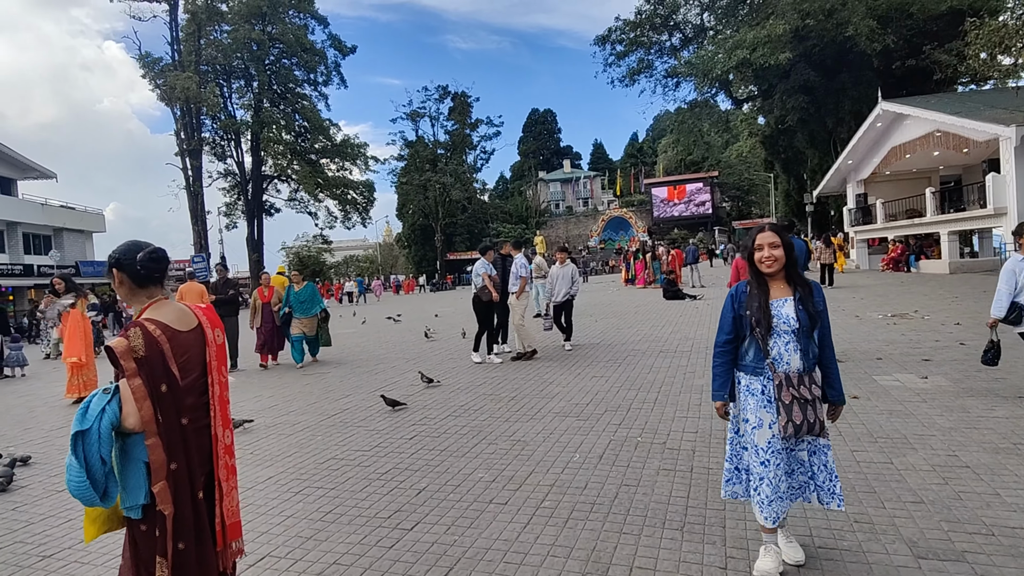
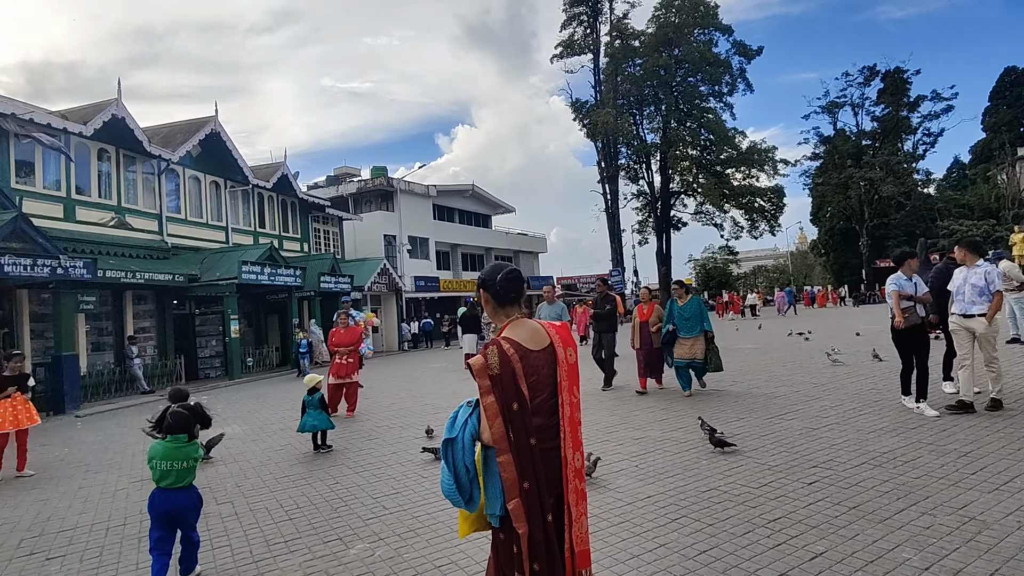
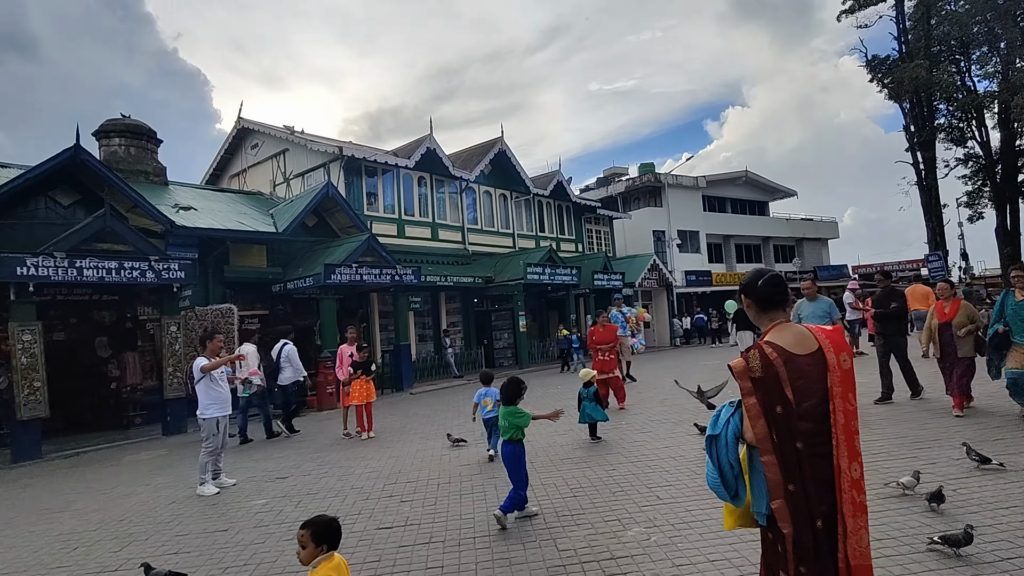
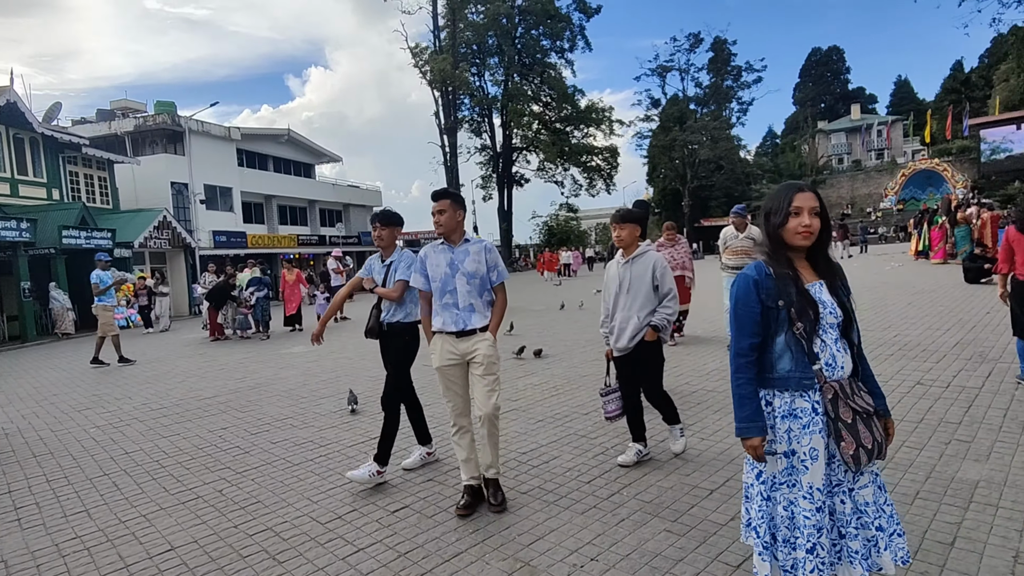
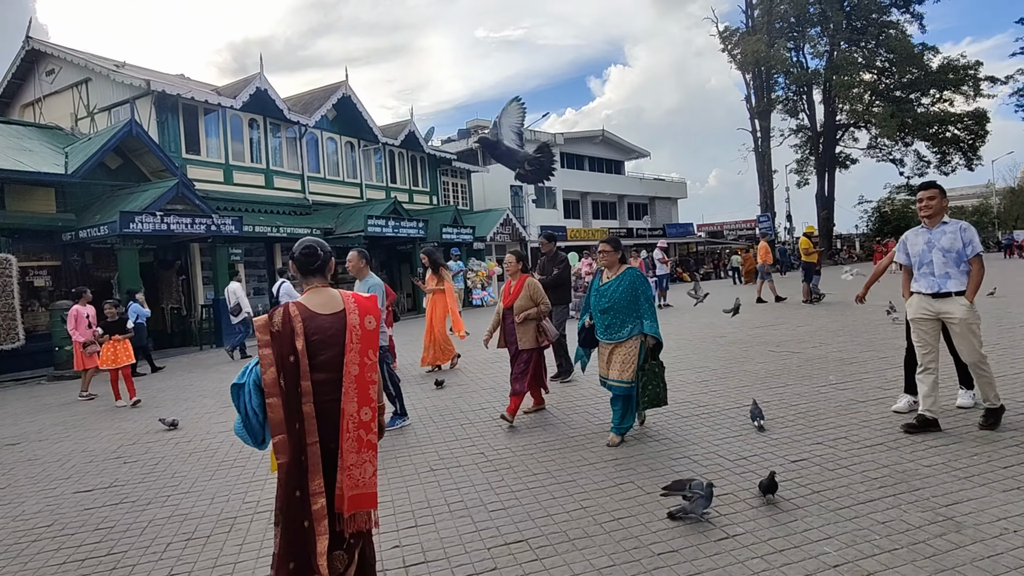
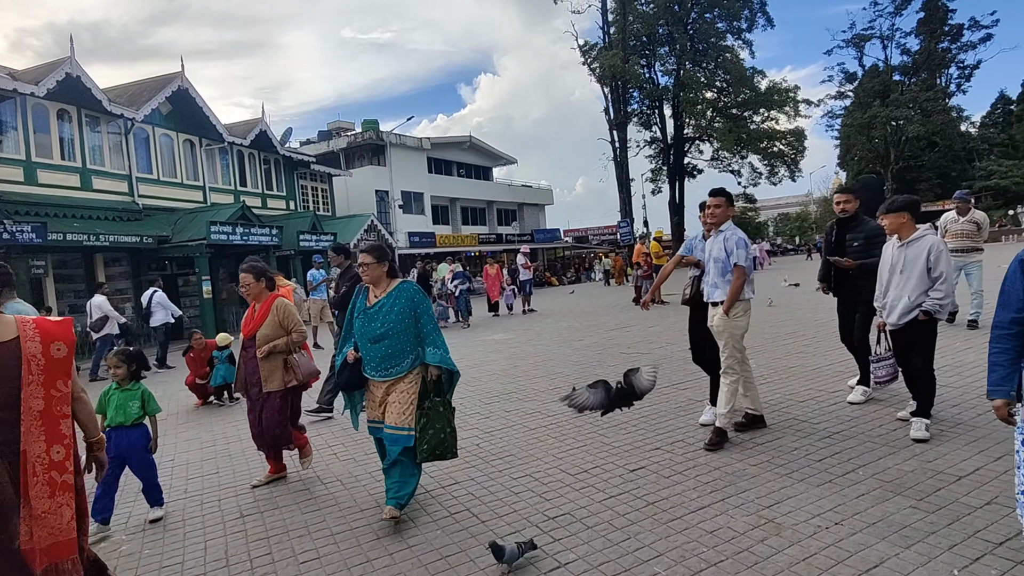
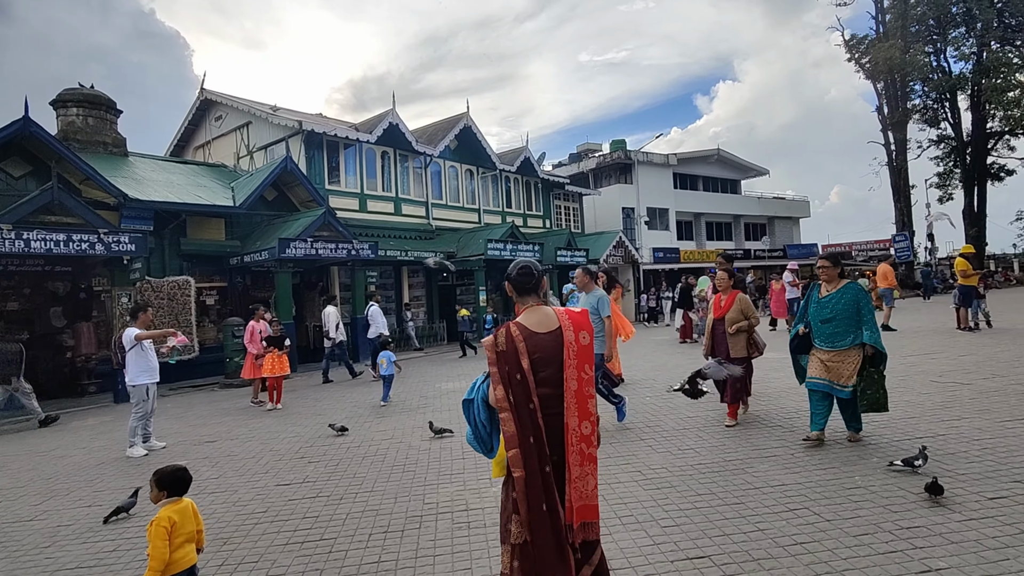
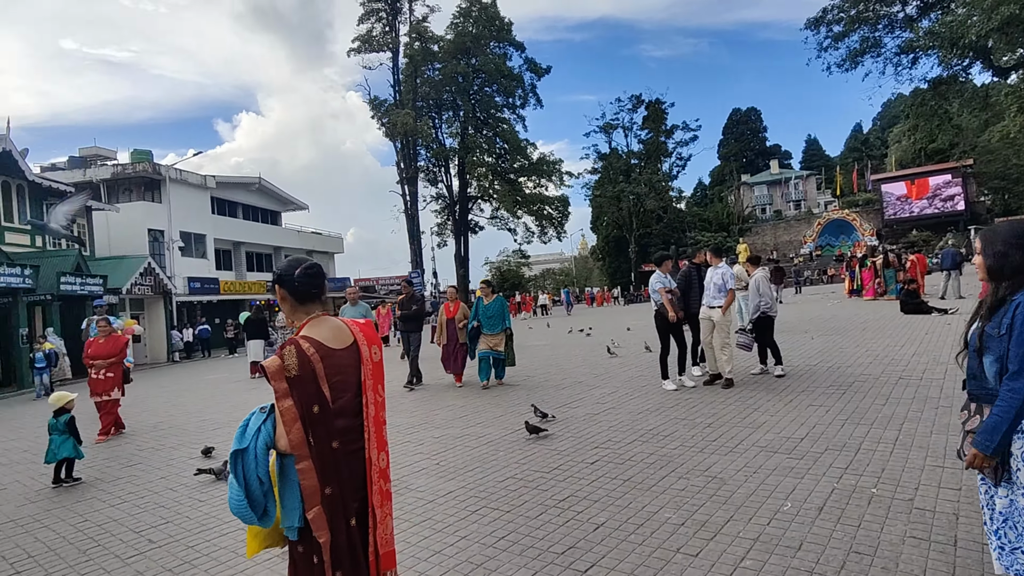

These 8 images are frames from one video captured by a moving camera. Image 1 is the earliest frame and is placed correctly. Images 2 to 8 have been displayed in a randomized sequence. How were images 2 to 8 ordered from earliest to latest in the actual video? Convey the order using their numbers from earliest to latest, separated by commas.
8, 2, 3, 7, 5, 6, 4
